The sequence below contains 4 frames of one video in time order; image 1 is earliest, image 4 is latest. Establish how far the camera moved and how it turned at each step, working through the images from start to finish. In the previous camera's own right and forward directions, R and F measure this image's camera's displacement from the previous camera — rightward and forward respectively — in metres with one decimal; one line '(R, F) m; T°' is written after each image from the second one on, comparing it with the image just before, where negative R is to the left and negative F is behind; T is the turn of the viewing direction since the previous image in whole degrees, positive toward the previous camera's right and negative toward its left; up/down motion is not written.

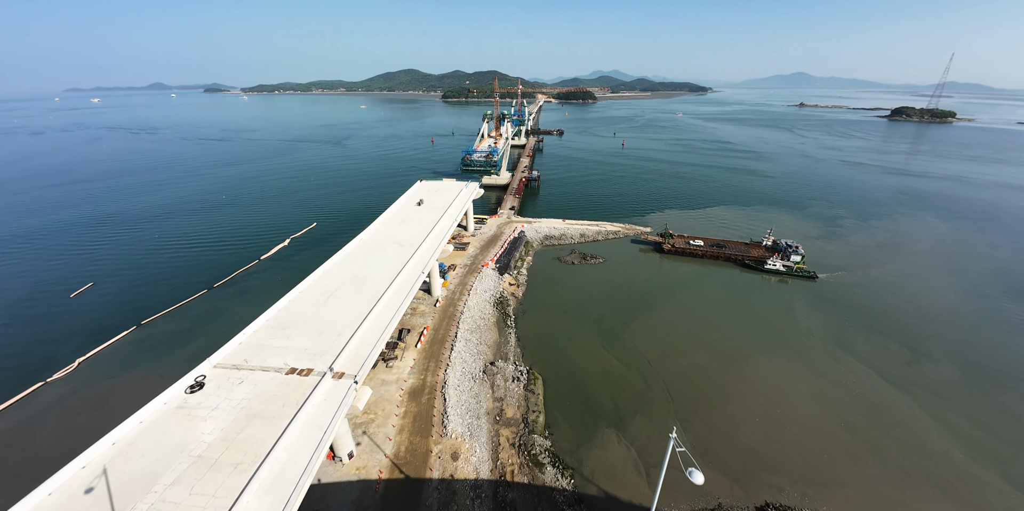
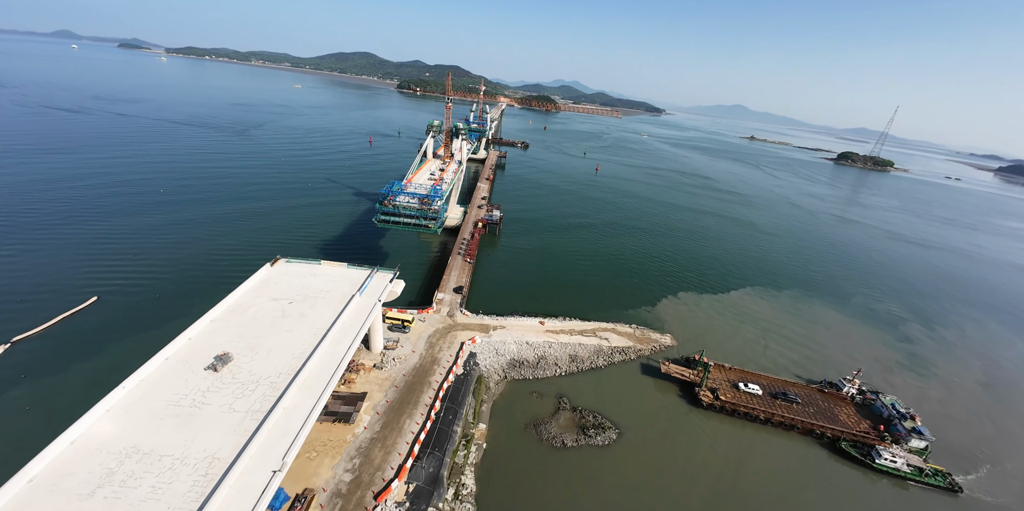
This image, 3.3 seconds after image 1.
(+0.1, +17.5) m; +7°
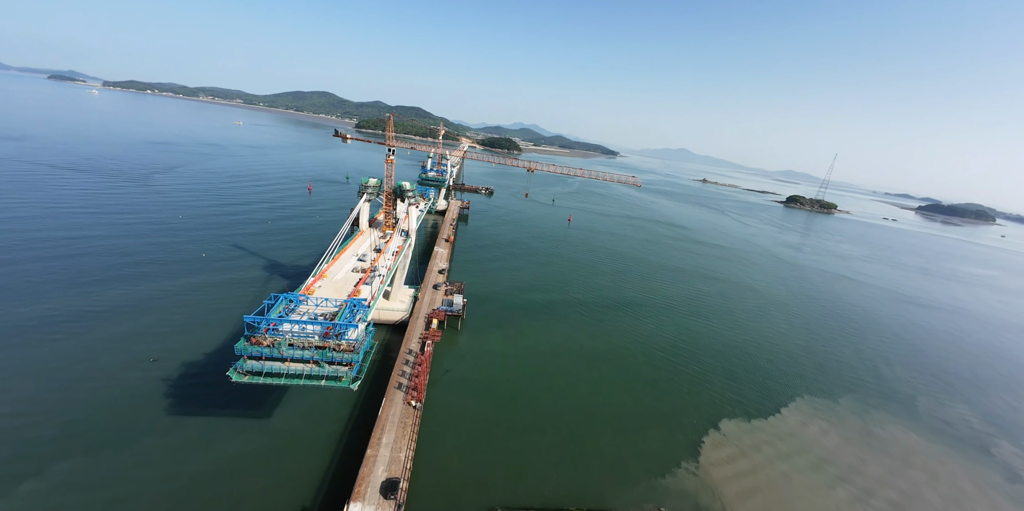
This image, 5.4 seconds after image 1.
(-0.4, +11.3) m; +5°
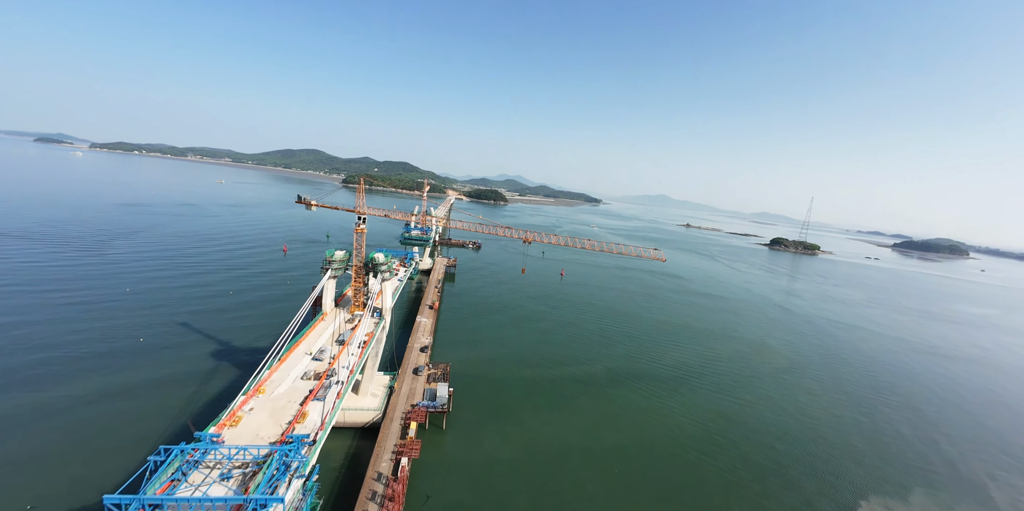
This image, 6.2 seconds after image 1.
(-0.3, +4.6) m; +2°
